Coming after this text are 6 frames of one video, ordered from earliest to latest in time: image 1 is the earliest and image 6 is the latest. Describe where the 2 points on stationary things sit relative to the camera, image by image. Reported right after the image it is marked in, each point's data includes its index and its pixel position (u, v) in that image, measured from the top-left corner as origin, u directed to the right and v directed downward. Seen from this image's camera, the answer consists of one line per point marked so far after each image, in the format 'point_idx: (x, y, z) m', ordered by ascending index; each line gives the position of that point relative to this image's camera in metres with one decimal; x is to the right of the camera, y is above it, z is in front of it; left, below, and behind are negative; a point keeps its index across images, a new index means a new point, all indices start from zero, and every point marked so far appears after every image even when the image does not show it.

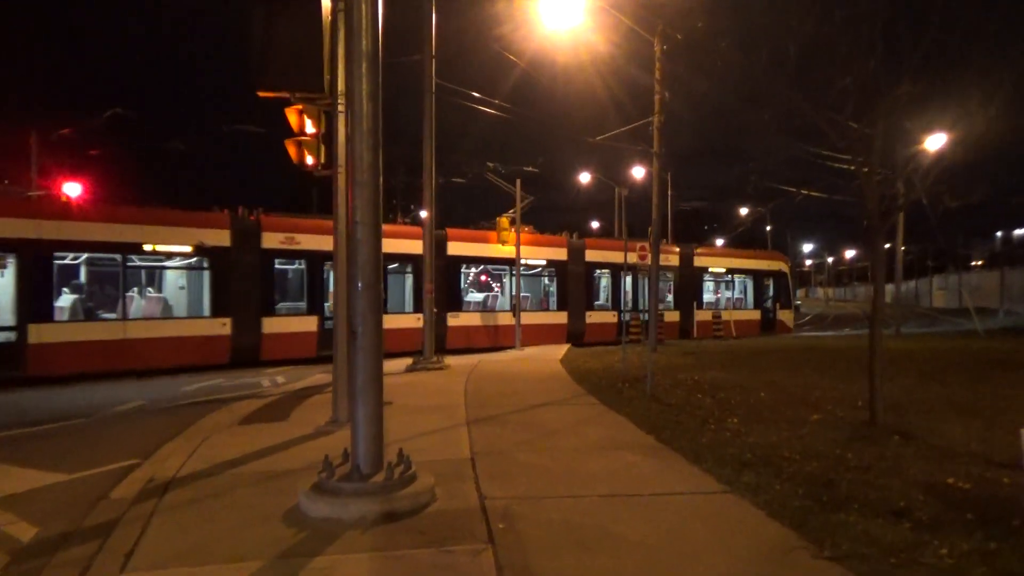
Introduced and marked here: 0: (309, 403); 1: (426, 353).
0: (-3.5, -2.0, +13.1) m
1: (-2.0, -1.5, +17.9) m
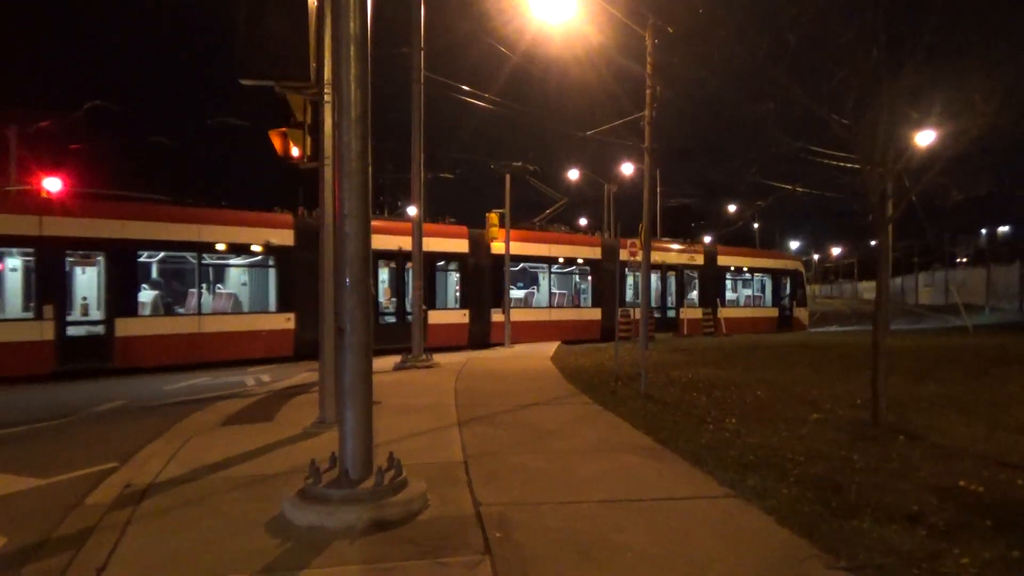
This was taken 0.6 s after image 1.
0: (-3.6, -1.9, +12.8) m
1: (-2.2, -1.4, +17.6) m
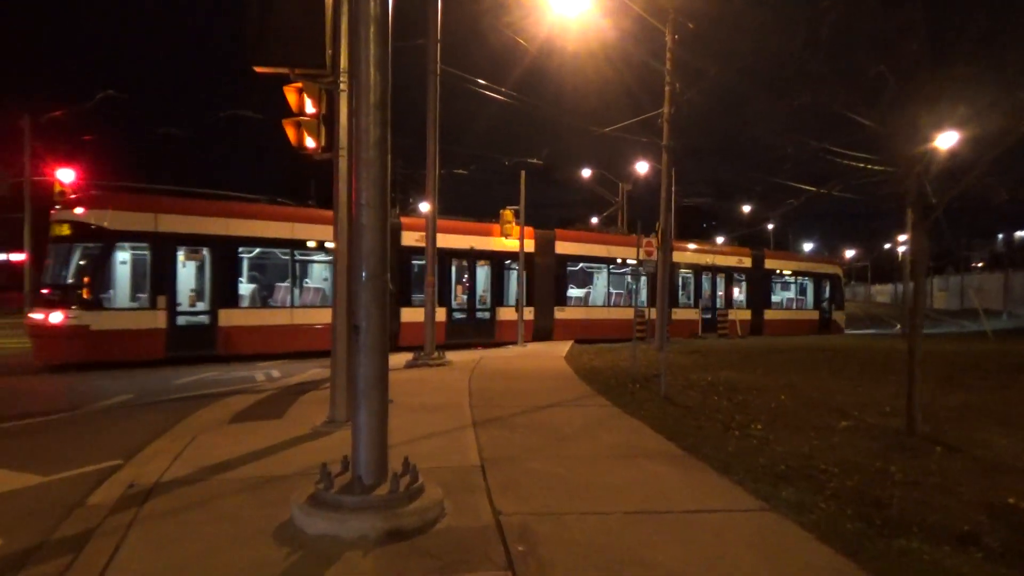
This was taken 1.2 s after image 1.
0: (-3.4, -1.8, +12.5) m
1: (-1.9, -1.4, +17.3) m
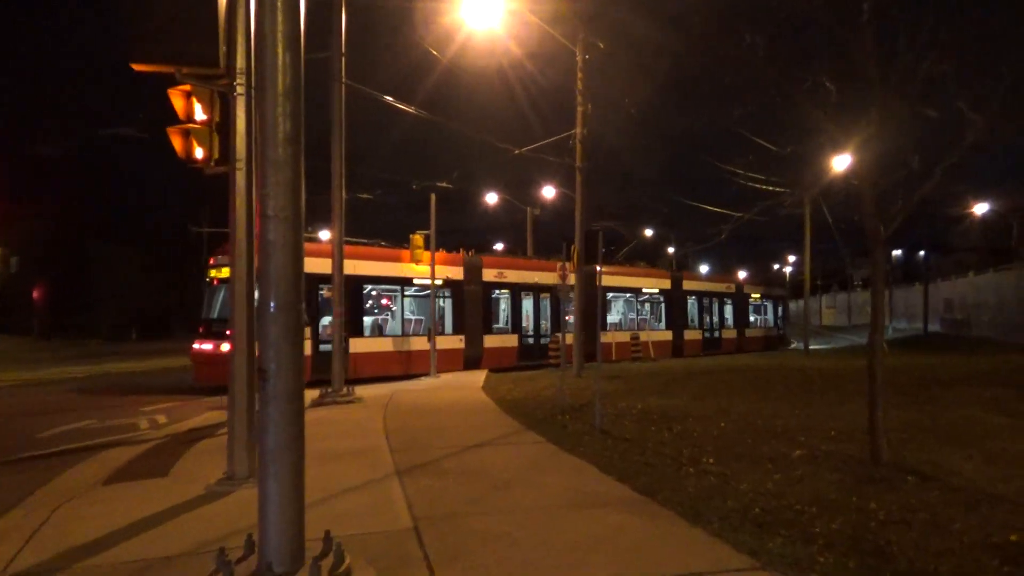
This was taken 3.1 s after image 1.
0: (-4.5, -2.3, +10.9) m
1: (-3.6, -2.0, +15.8) m
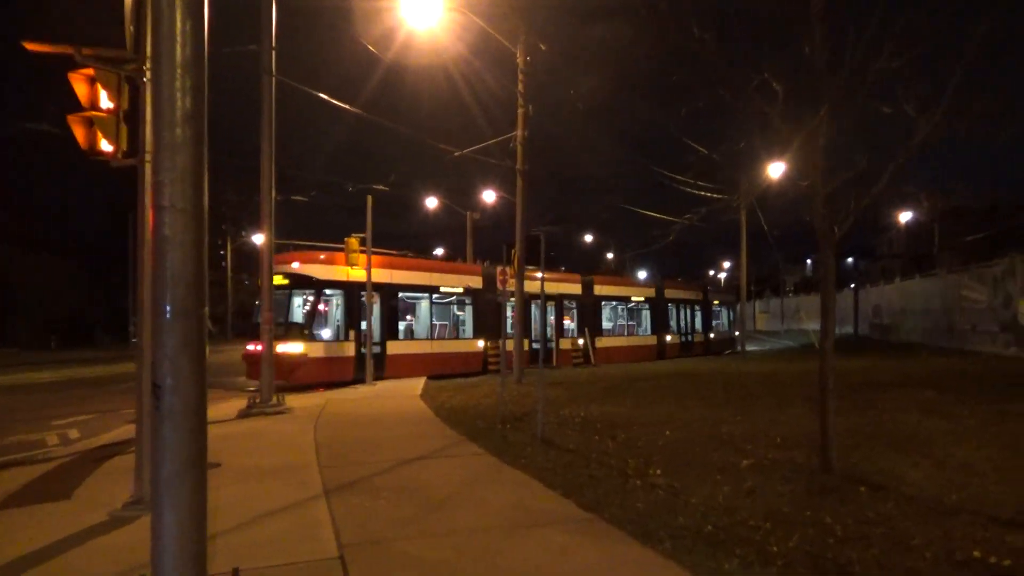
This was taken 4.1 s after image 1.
0: (-5.3, -2.4, +9.9) m
1: (-4.8, -2.1, +14.9) m
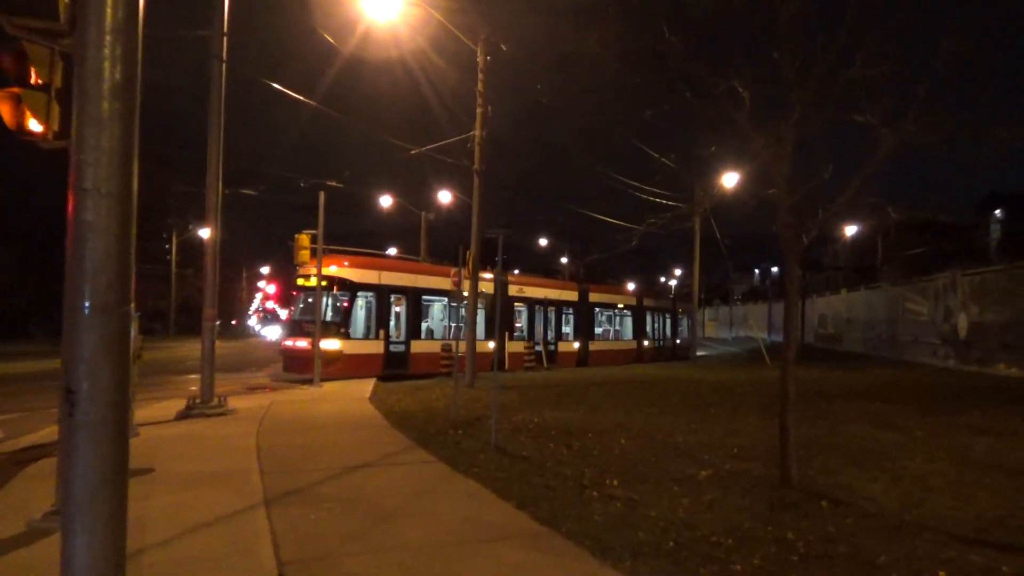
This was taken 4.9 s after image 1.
0: (-5.9, -2.2, +9.3) m
1: (-5.7, -2.0, +14.3) m
